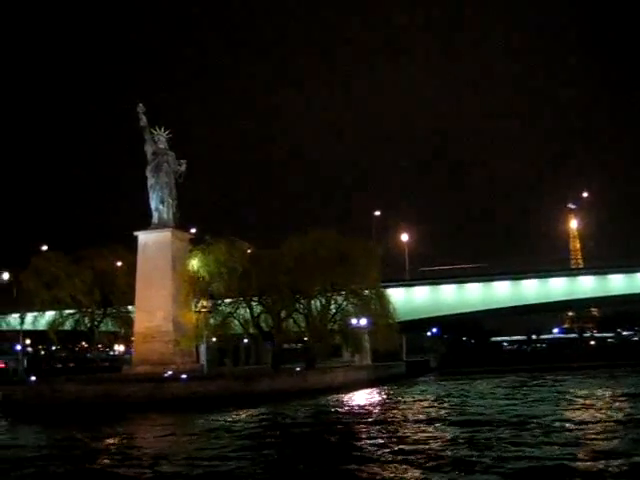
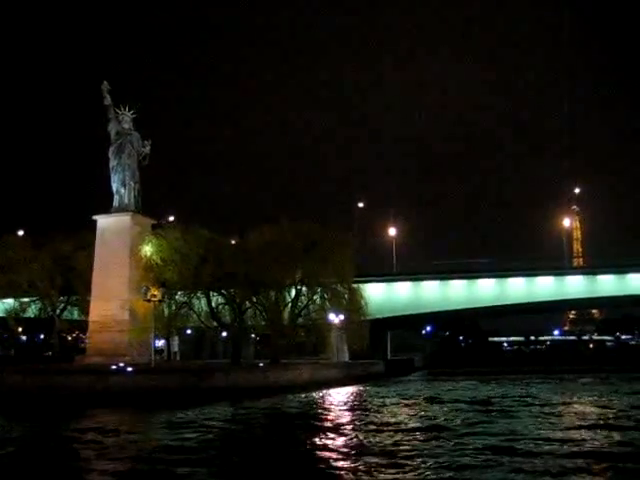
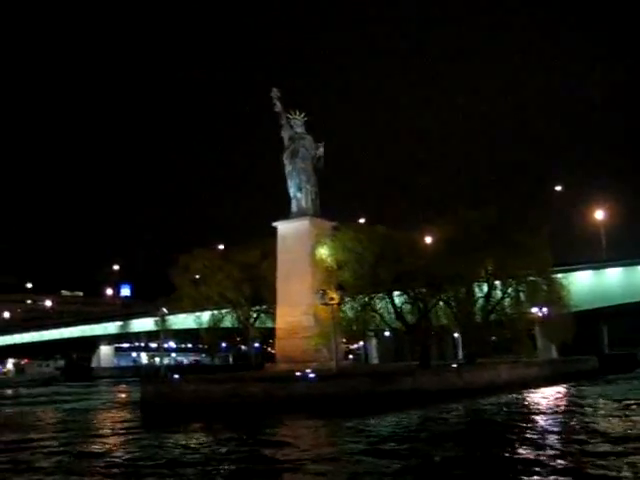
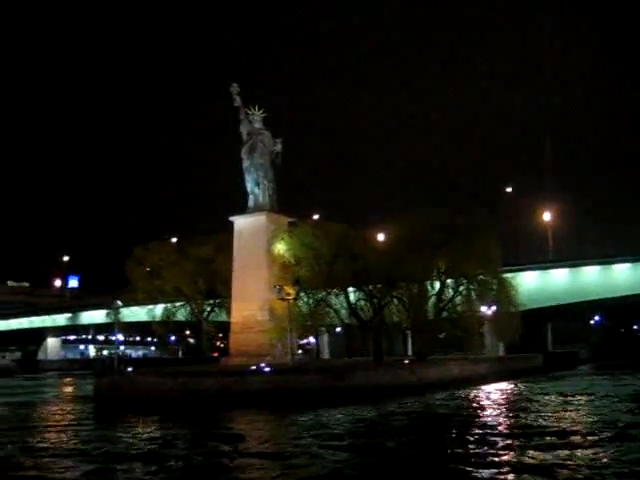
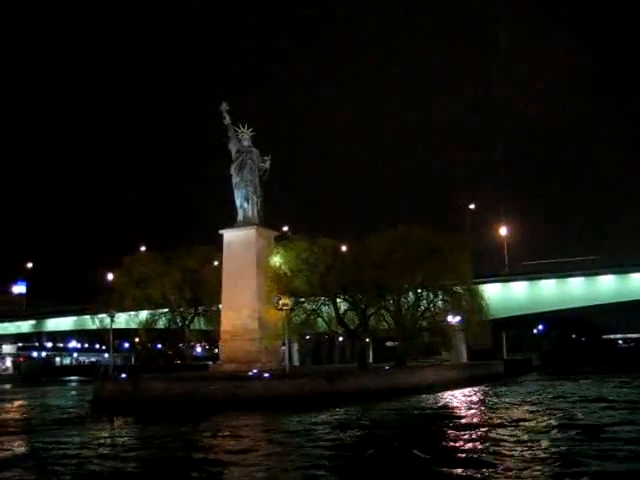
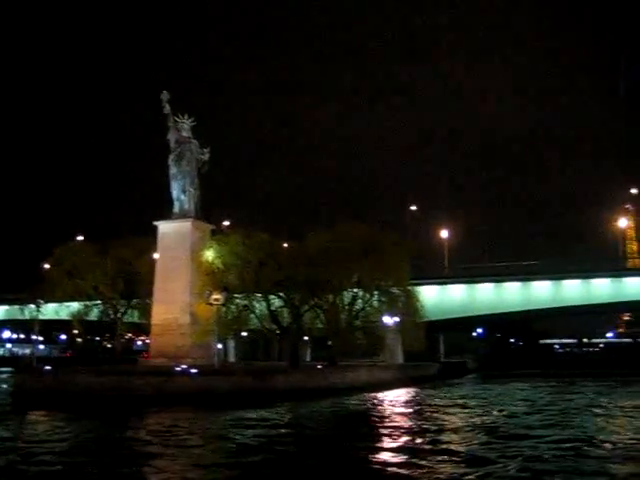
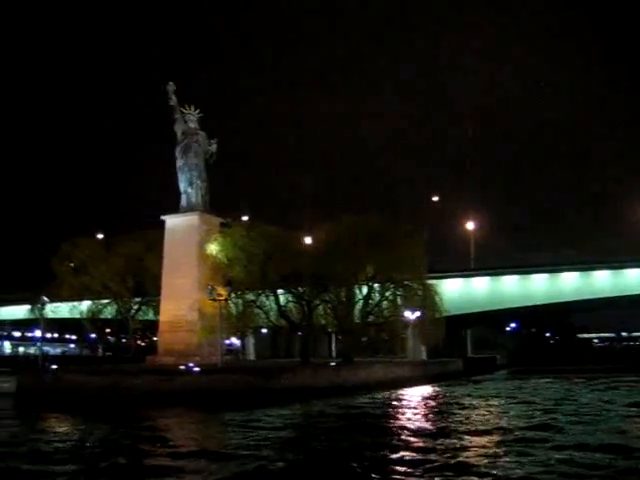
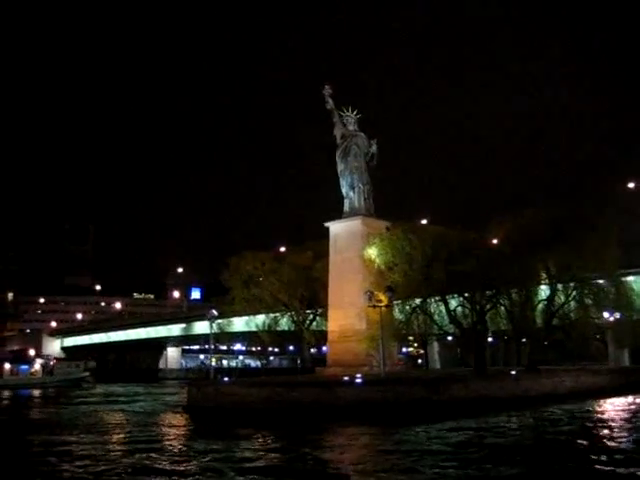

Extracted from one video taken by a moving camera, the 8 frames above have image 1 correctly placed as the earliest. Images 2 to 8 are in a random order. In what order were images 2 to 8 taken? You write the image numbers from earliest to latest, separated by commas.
5, 6, 2, 7, 4, 3, 8
